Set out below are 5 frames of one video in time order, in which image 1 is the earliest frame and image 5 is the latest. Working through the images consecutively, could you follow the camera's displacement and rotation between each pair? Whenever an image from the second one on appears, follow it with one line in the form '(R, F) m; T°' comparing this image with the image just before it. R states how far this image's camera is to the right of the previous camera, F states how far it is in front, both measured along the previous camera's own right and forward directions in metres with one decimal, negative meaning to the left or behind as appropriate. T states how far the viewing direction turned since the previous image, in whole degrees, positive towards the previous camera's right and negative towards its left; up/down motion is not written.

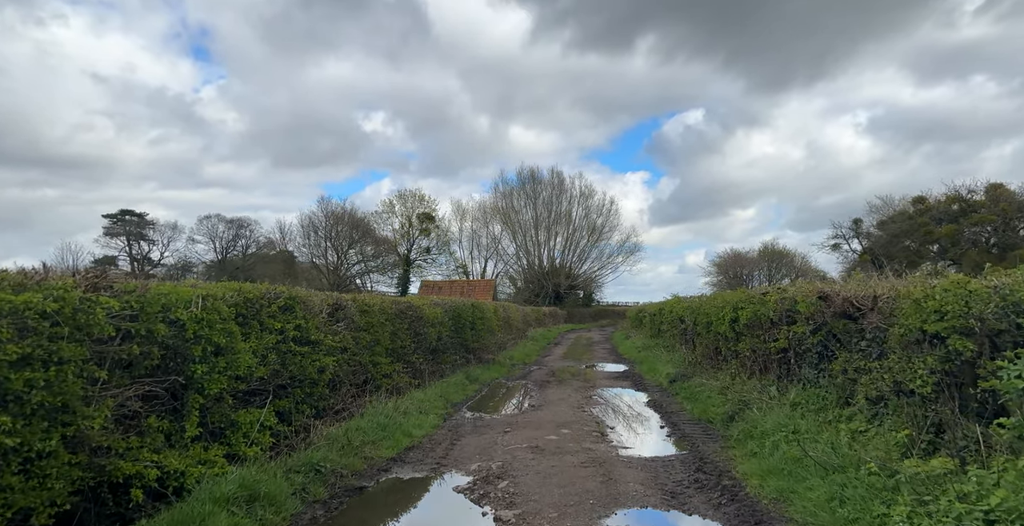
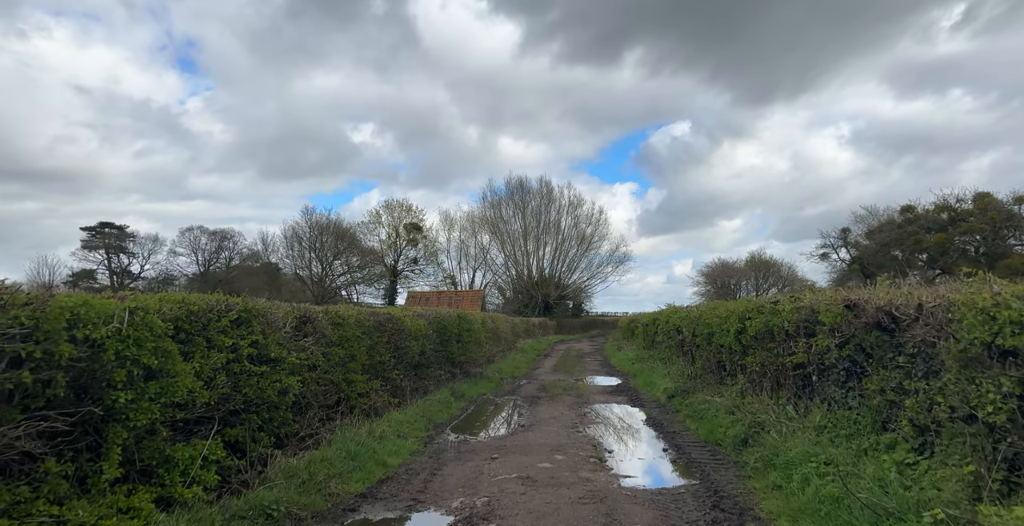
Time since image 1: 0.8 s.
(0.0, +0.9) m; +1°
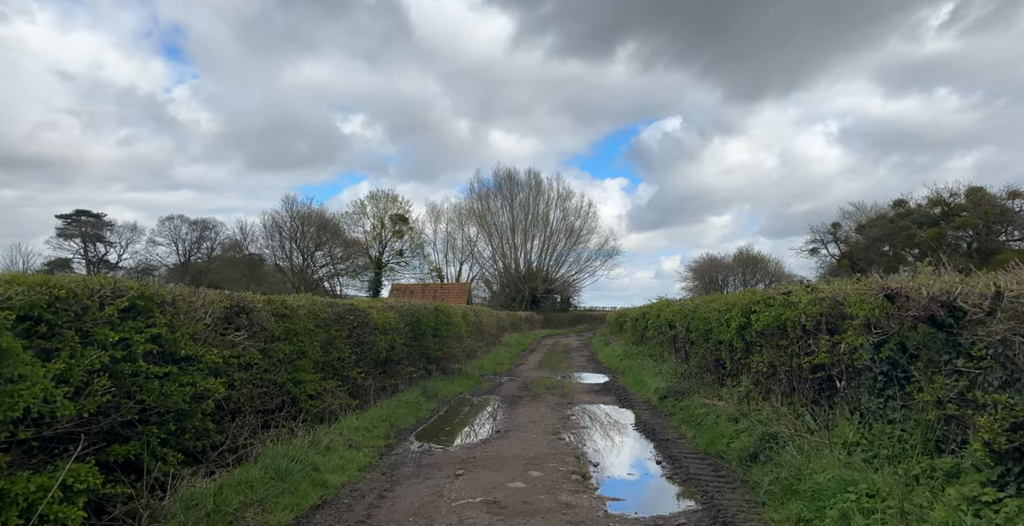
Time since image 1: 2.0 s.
(+0.2, +1.3) m; +1°
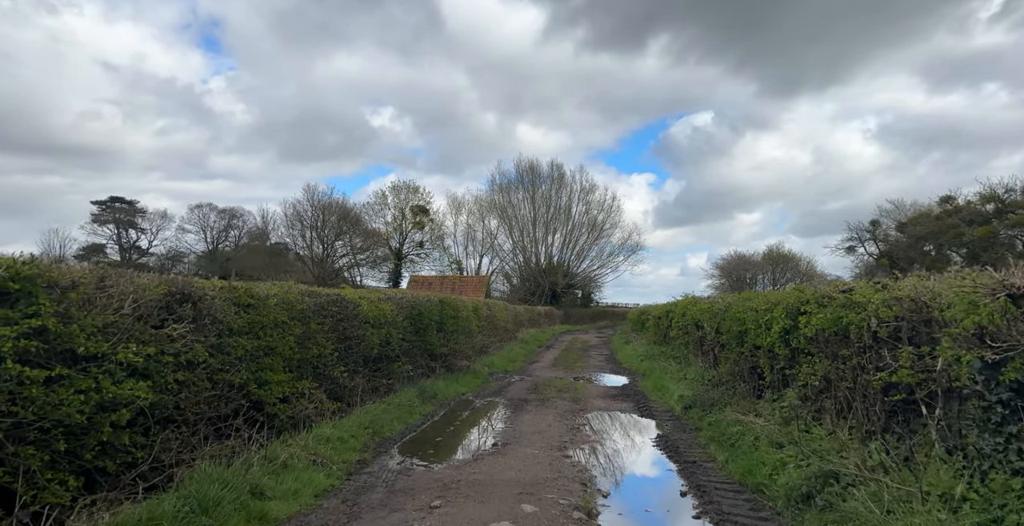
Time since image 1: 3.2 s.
(+0.3, +1.3) m; -2°
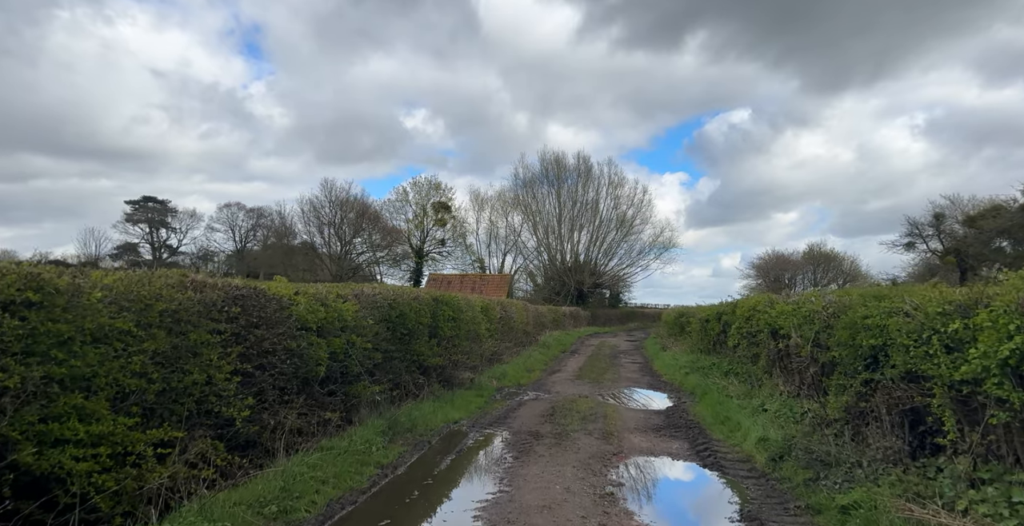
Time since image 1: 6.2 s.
(+0.3, +3.4) m; -3°
